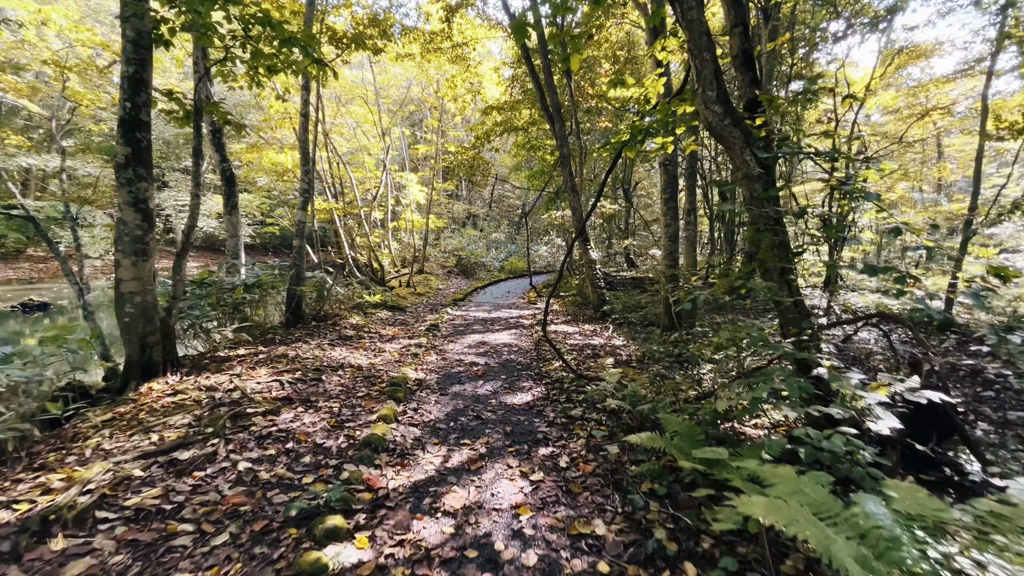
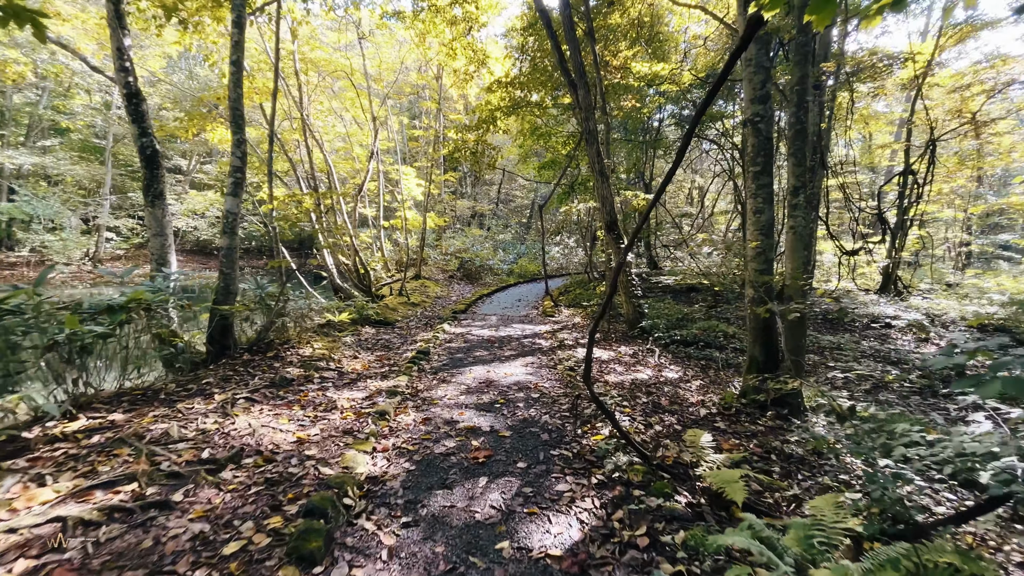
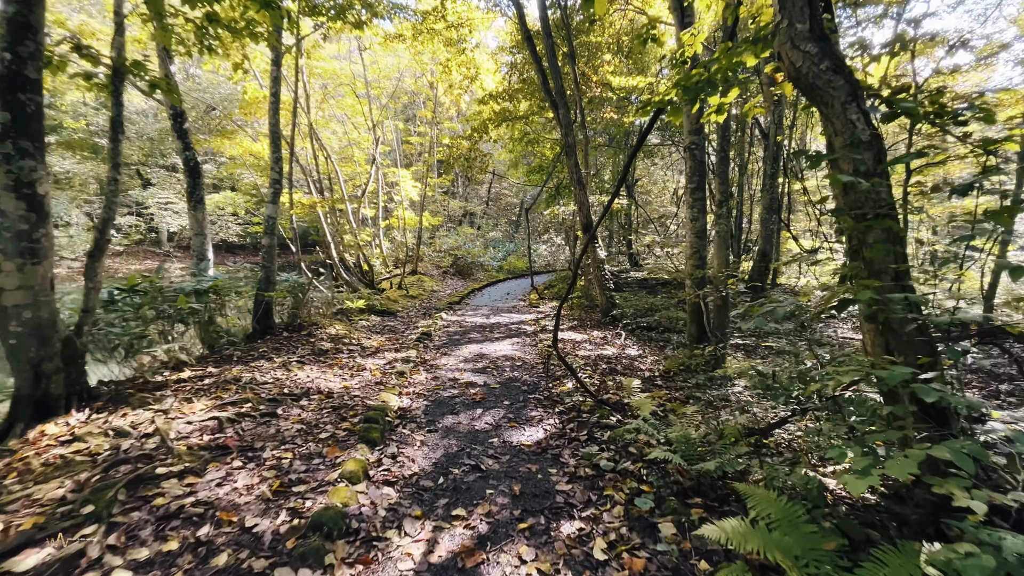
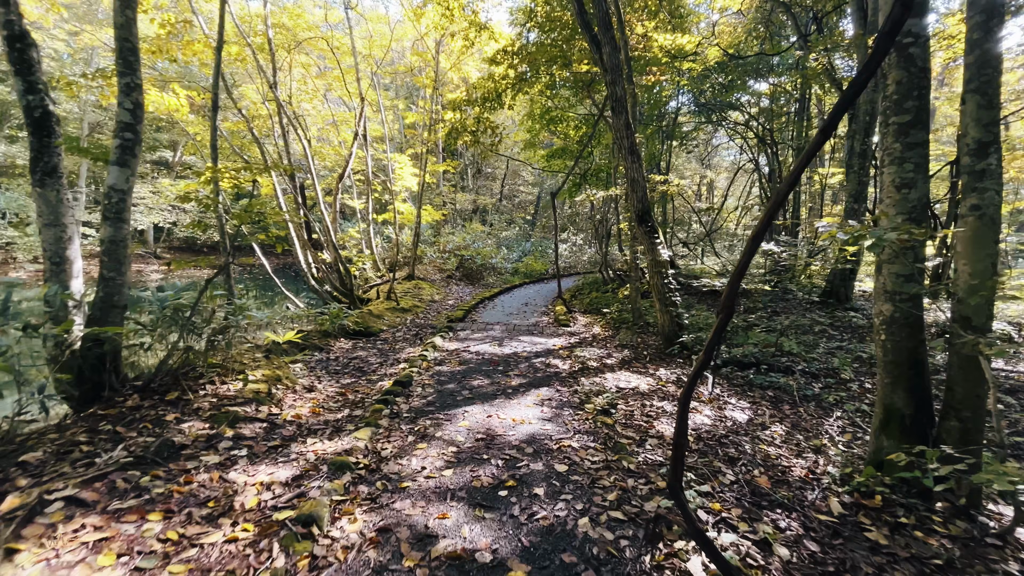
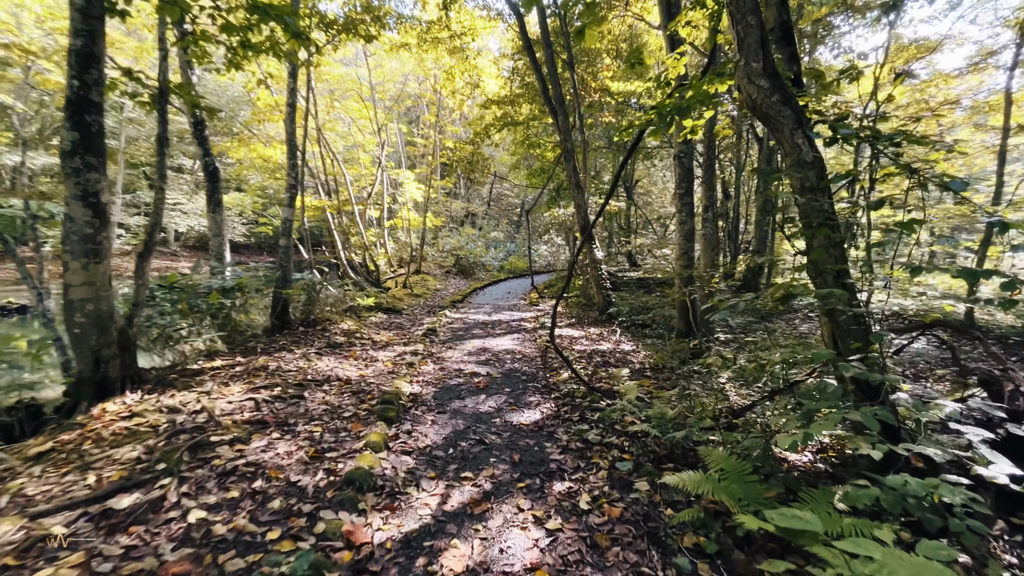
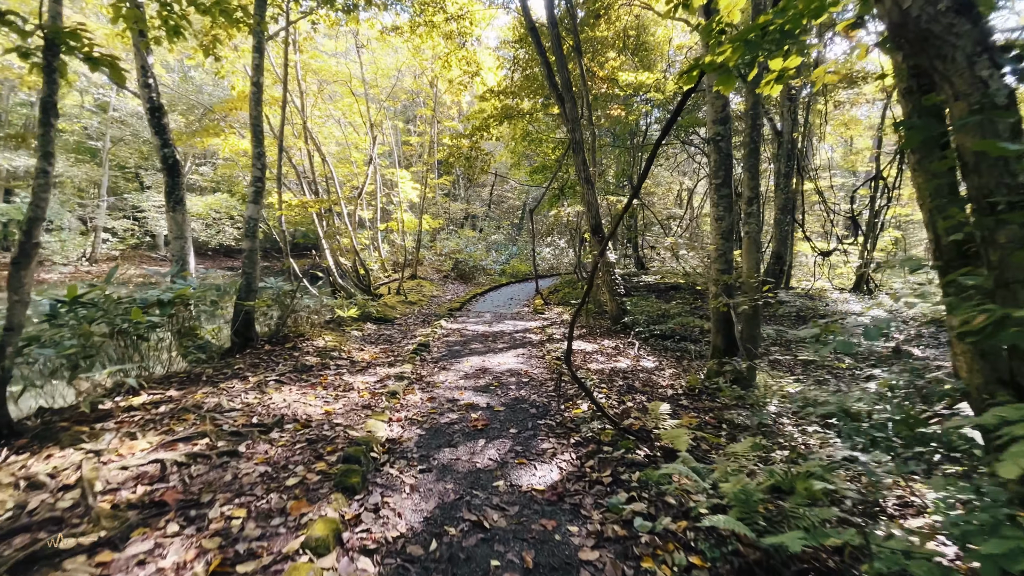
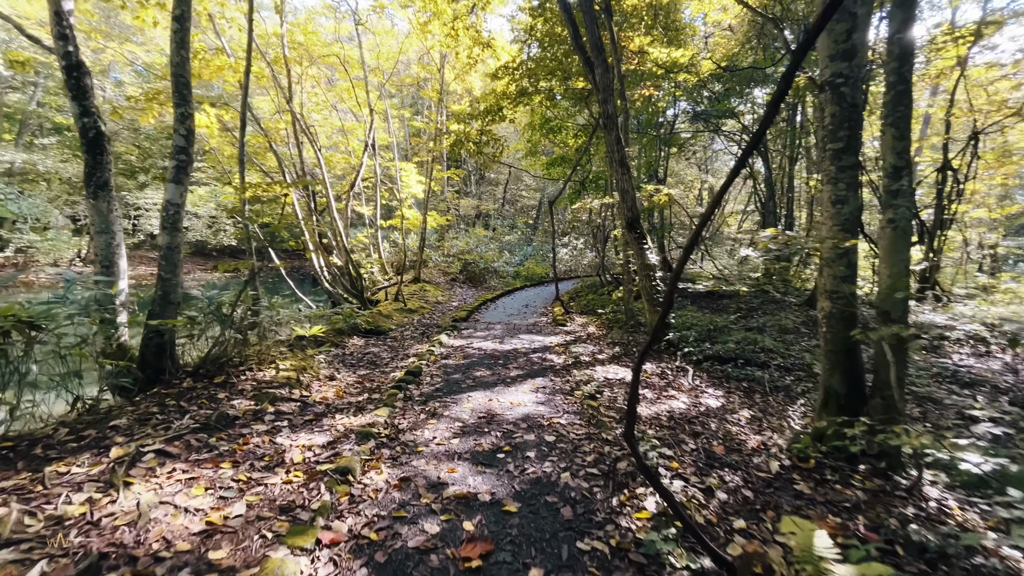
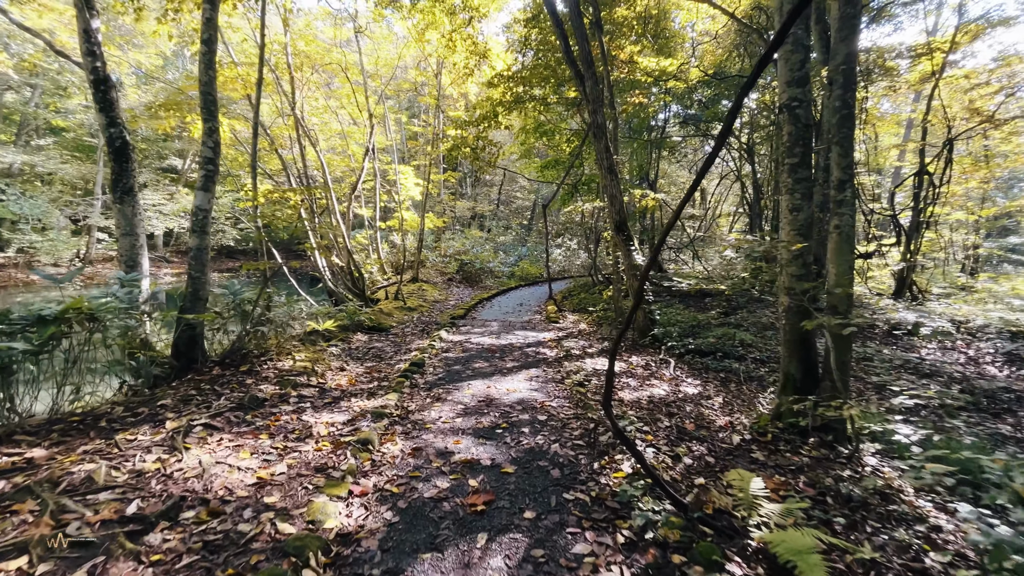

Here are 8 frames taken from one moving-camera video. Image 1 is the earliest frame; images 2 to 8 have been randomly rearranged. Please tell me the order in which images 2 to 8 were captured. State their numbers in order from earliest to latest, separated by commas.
5, 3, 6, 2, 8, 7, 4
